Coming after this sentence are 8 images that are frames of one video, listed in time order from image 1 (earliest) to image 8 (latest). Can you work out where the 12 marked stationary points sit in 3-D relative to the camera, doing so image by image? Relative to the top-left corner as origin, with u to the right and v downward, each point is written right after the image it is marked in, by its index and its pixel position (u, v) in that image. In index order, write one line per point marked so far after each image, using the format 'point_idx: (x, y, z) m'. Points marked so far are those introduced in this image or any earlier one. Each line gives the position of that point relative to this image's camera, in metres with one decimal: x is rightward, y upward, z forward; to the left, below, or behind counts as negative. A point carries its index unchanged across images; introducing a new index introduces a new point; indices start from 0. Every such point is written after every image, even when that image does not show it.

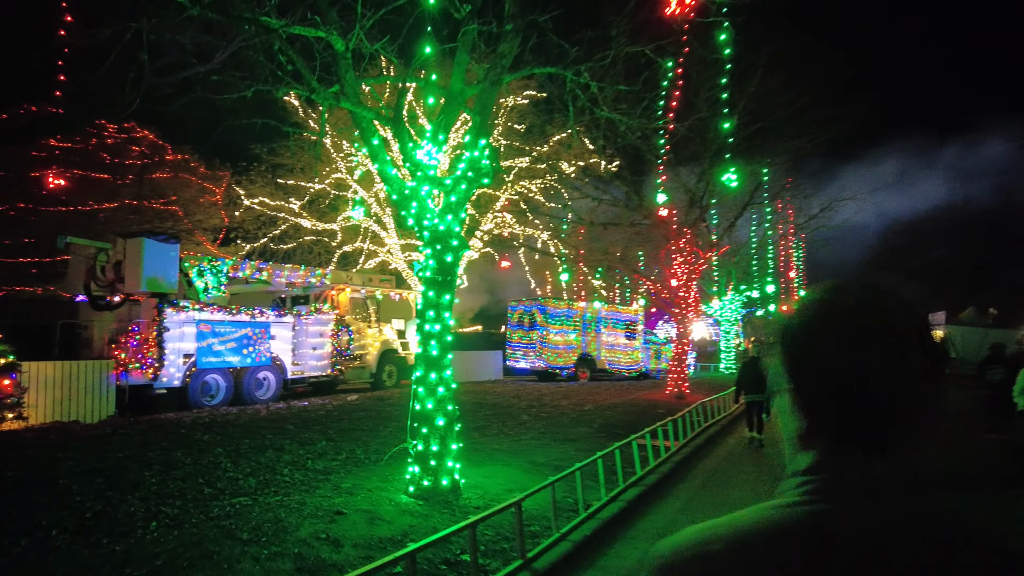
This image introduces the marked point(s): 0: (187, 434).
0: (-4.8, -2.1, +9.7) m
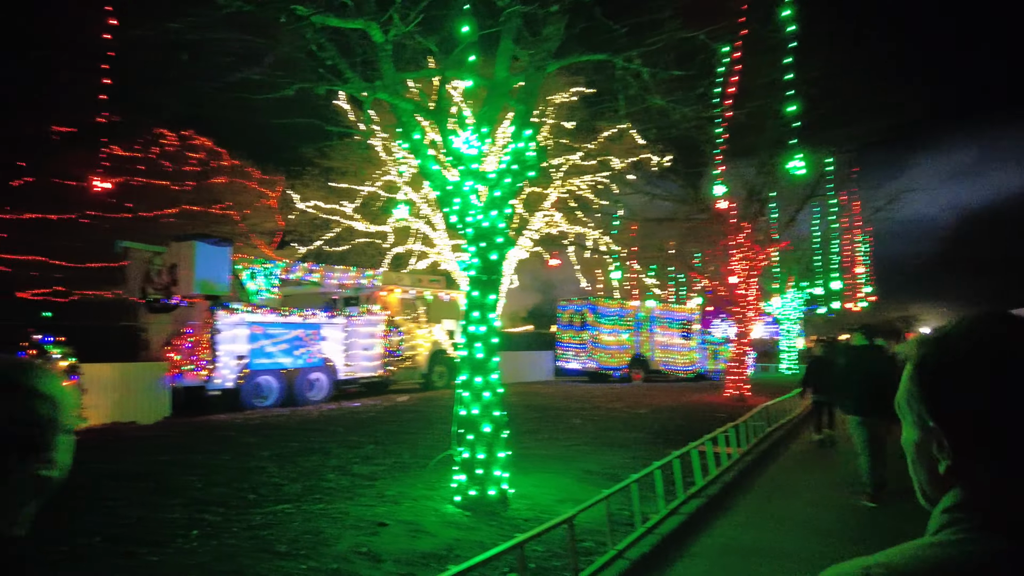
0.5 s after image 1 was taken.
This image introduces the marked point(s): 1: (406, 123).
0: (-4.1, -2.2, +9.6) m
1: (-1.0, +1.6, +6.5) m
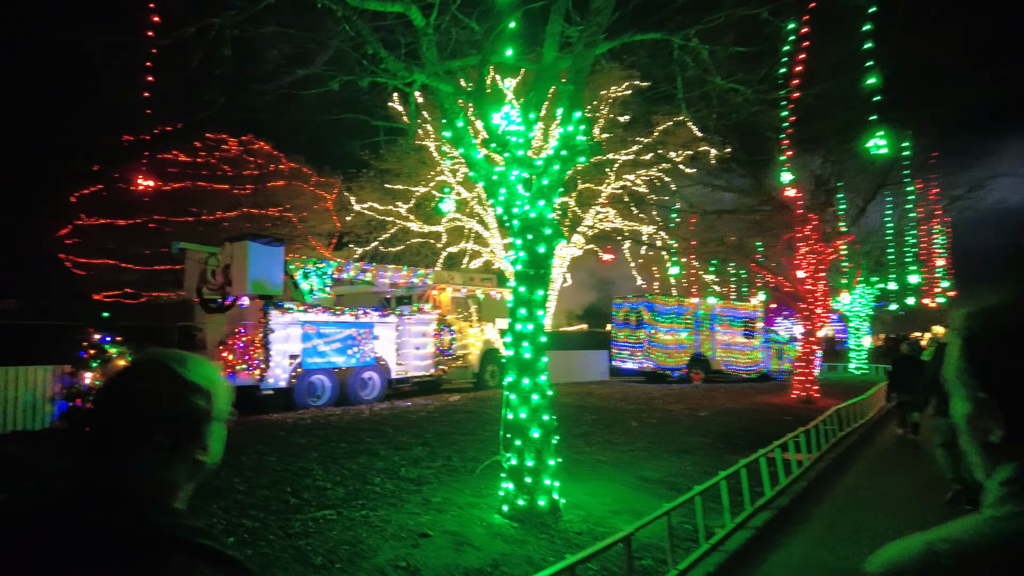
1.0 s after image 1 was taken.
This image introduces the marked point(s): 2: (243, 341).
0: (-3.3, -2.2, +9.6) m
1: (-0.6, +1.7, +6.2) m
2: (-5.2, -1.0, +12.7) m
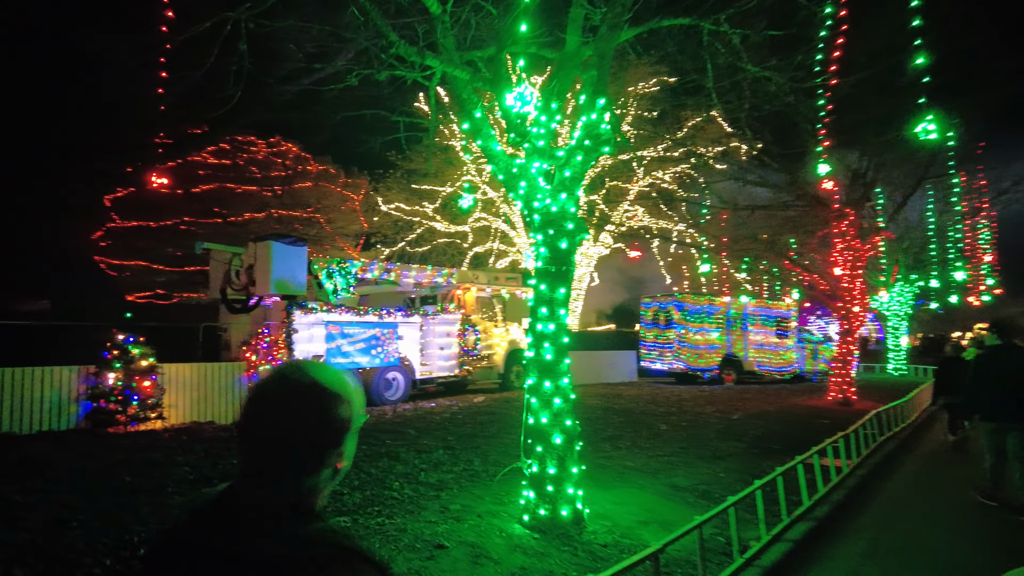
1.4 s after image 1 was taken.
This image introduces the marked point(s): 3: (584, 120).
0: (-3.0, -2.2, +9.4) m
1: (-0.4, +1.7, +5.9) m
2: (-4.7, -1.0, +12.6) m
3: (+0.6, +1.4, +5.5) m
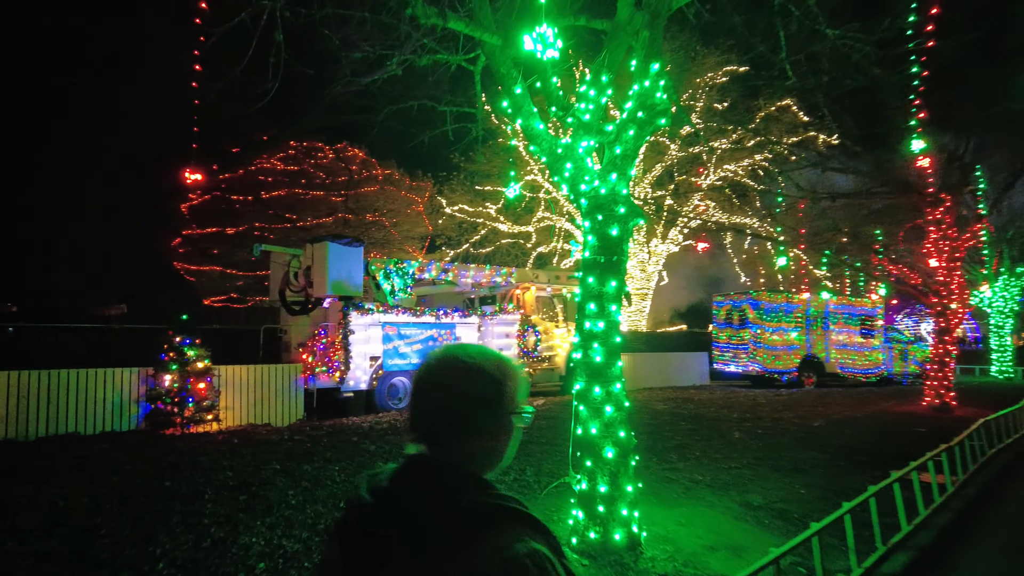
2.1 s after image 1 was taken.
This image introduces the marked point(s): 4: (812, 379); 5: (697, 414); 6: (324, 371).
0: (-2.2, -2.2, +9.1) m
1: (0.0, +1.7, +5.4) m
2: (-3.6, -1.1, +12.5) m
3: (+0.9, +1.5, +4.9) m
4: (+8.9, -2.7, +19.7) m
5: (+3.5, -2.4, +12.5) m
6: (-3.5, -1.6, +12.3) m
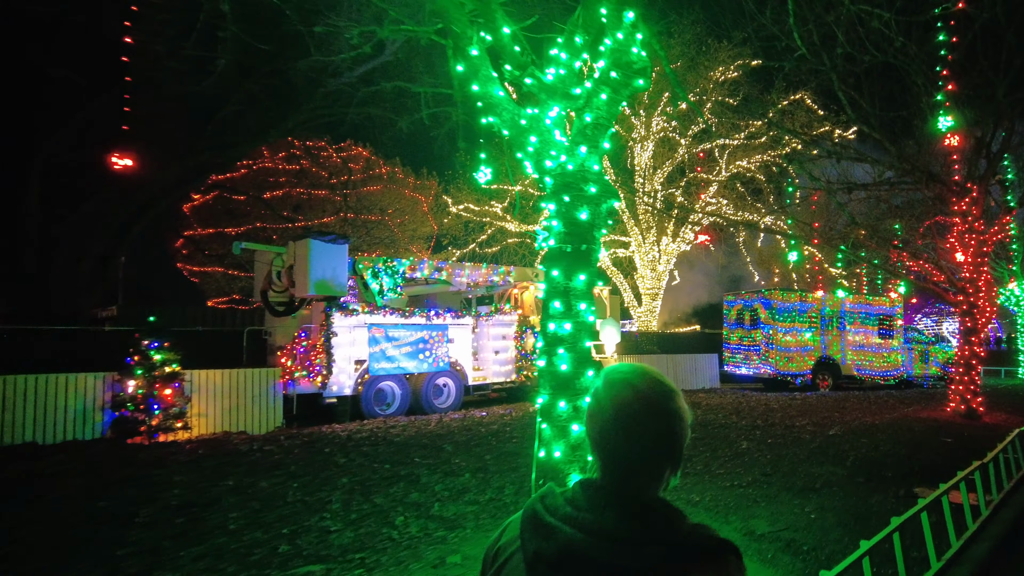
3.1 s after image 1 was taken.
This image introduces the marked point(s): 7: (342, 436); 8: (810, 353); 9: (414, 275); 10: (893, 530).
0: (-2.4, -2.1, +8.4) m
1: (-0.3, +1.8, +4.7) m
2: (-3.7, -1.0, +11.8) m
3: (+0.6, +1.5, +4.1) m
4: (+9.0, -2.6, +18.7) m
5: (+3.4, -2.3, +11.7) m
6: (-3.7, -1.6, +11.6) m
7: (-2.6, -2.3, +10.1) m
8: (+8.4, -1.8, +18.6) m
9: (-2.1, +0.3, +14.1) m
10: (+2.5, -1.6, +4.3) m
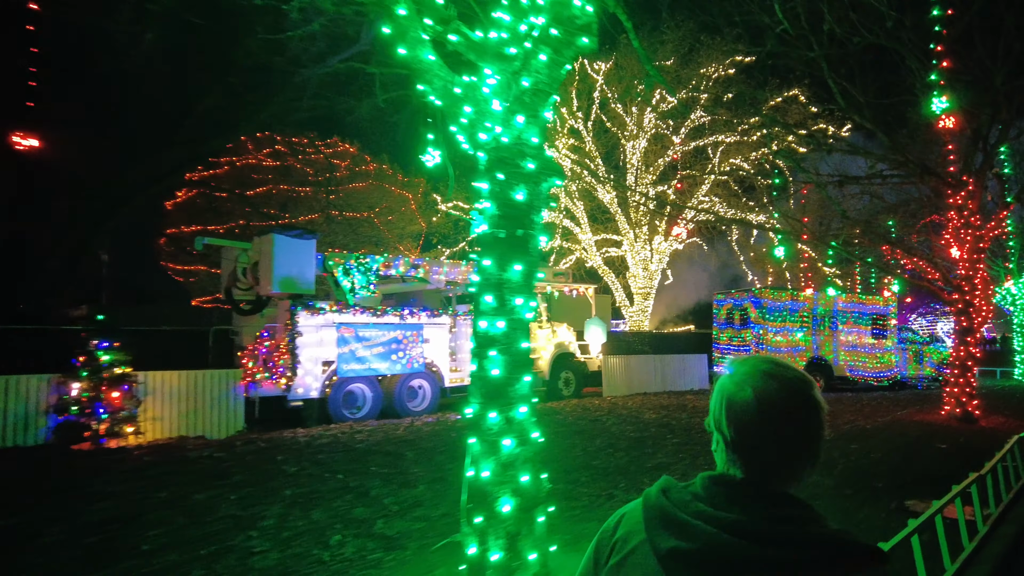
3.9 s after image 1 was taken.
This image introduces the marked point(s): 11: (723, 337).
0: (-2.8, -2.1, +7.8) m
1: (-0.7, +1.8, +4.1) m
2: (-4.2, -1.0, +11.3) m
3: (+0.2, +1.5, +3.6) m
4: (+8.5, -2.6, +18.2) m
5: (+3.0, -2.3, +11.1) m
6: (-4.1, -1.5, +11.1) m
7: (-3.0, -2.2, +9.6) m
8: (+7.9, -1.8, +18.1) m
9: (-2.5, +0.3, +13.5) m
10: (+2.1, -1.5, +3.8) m
11: (+6.2, -1.4, +19.5) m
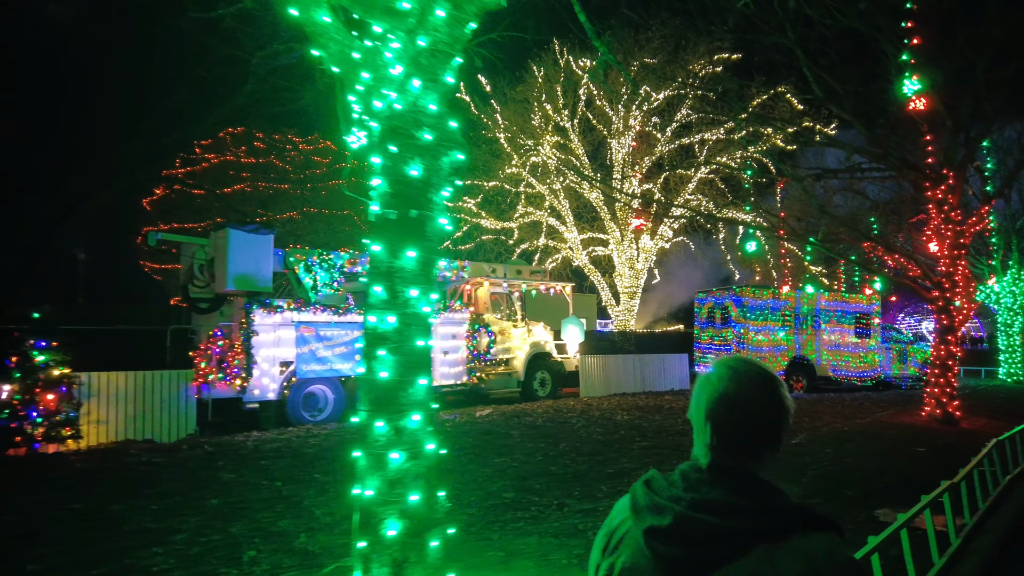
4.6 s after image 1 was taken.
0: (-3.3, -2.0, +7.4) m
1: (-1.2, +1.8, +3.7) m
2: (-4.7, -1.0, +10.8) m
3: (-0.2, +1.6, +3.2) m
4: (+7.8, -2.6, +17.9) m
5: (+2.4, -2.3, +10.7) m
6: (-4.7, -1.5, +10.6) m
7: (-3.5, -2.2, +9.1) m
8: (+7.3, -1.8, +17.8) m
9: (-3.1, +0.4, +13.0) m
10: (+1.7, -1.5, +3.4) m
11: (+5.5, -1.4, +19.1) m
